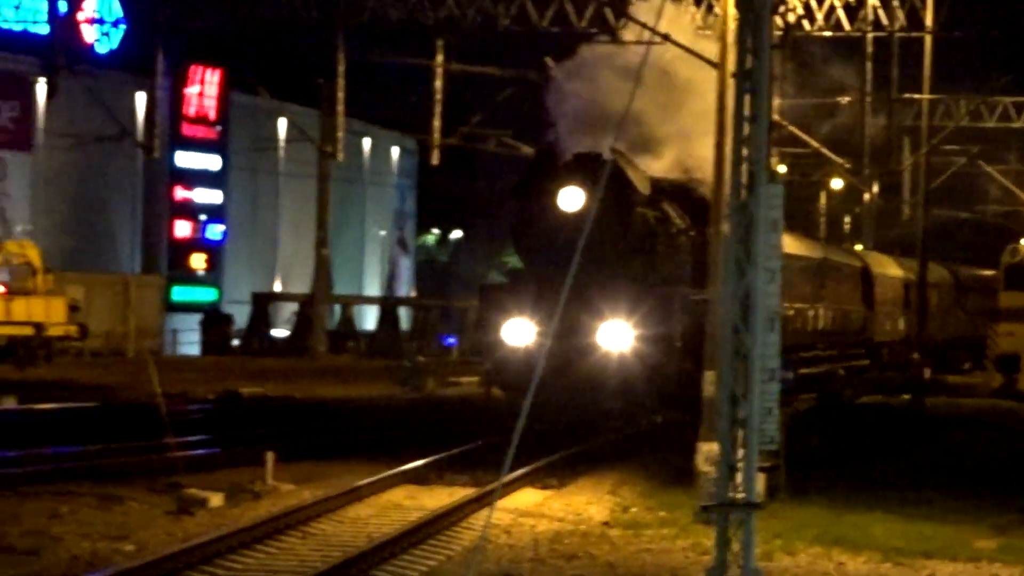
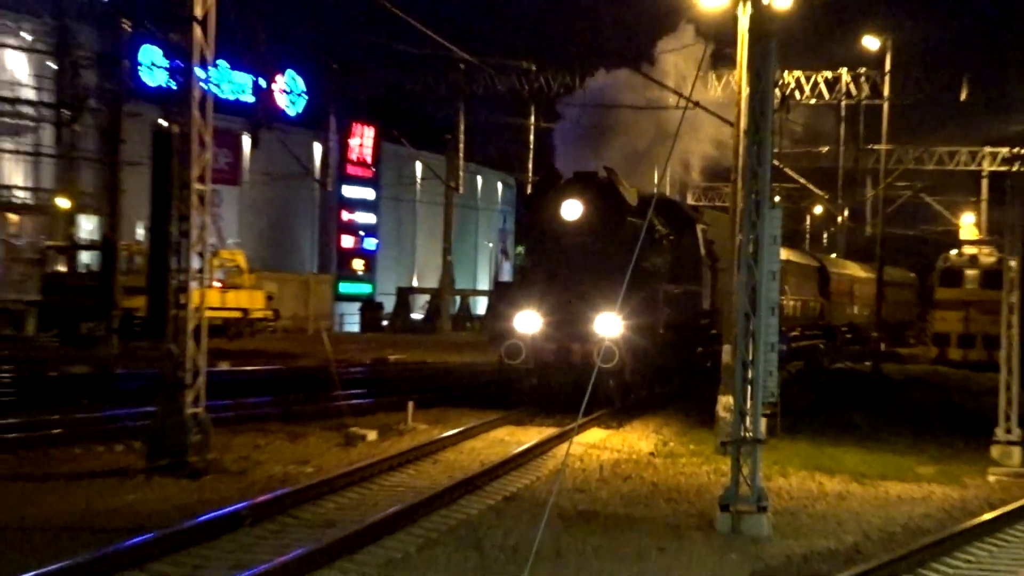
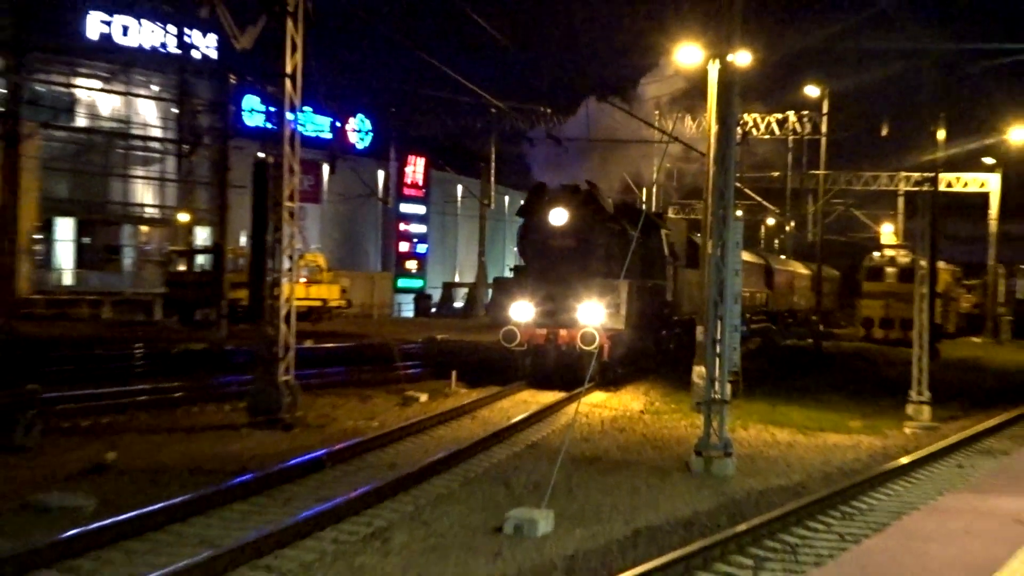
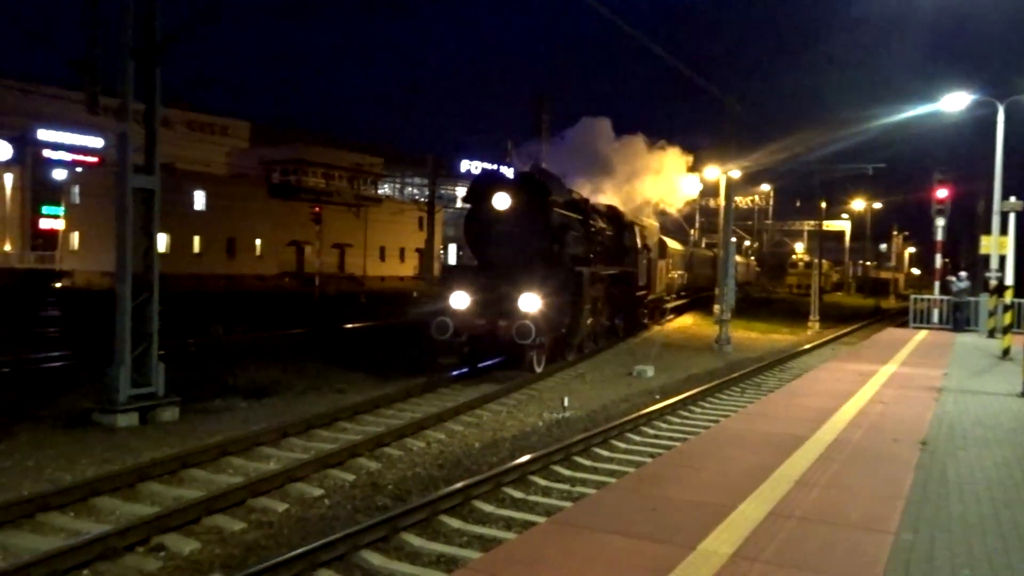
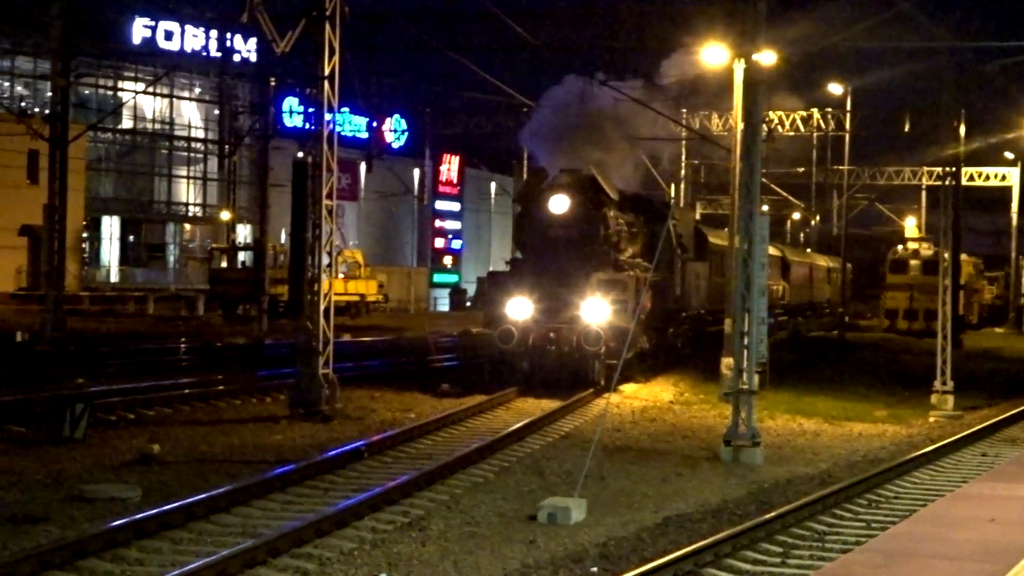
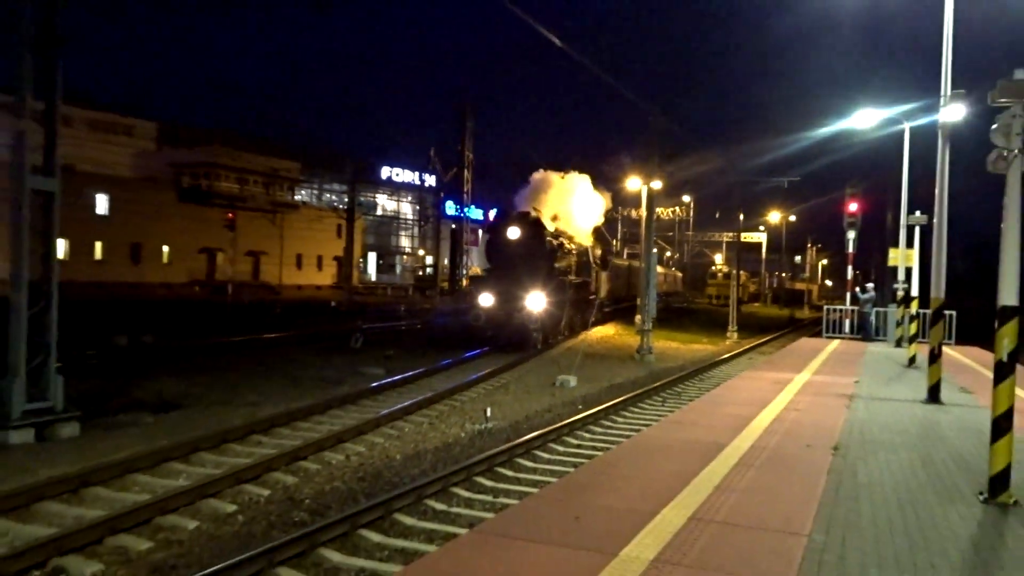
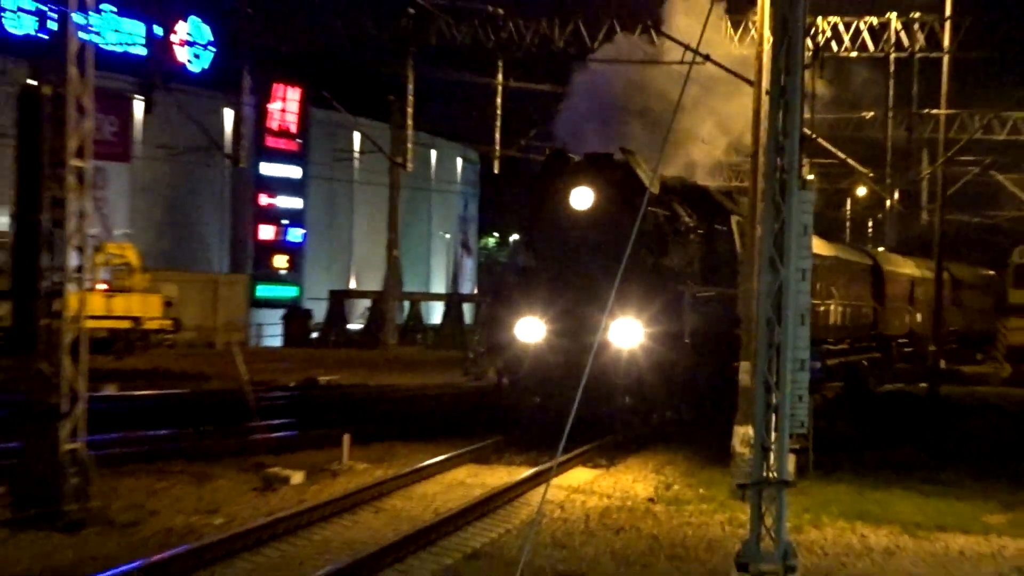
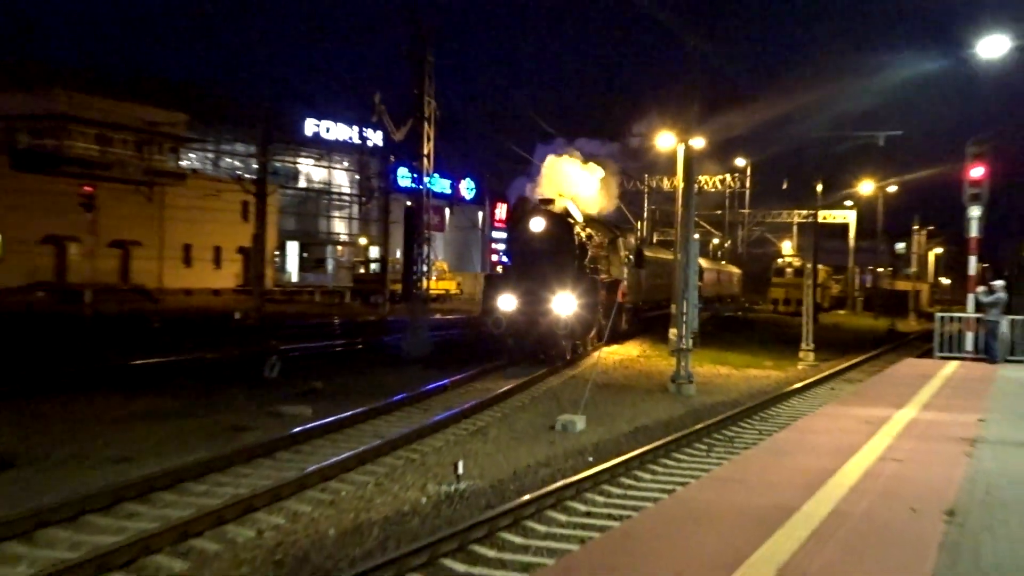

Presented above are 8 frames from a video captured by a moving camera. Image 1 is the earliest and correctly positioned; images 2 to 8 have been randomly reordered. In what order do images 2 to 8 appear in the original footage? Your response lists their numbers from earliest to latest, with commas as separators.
7, 2, 3, 5, 8, 6, 4
